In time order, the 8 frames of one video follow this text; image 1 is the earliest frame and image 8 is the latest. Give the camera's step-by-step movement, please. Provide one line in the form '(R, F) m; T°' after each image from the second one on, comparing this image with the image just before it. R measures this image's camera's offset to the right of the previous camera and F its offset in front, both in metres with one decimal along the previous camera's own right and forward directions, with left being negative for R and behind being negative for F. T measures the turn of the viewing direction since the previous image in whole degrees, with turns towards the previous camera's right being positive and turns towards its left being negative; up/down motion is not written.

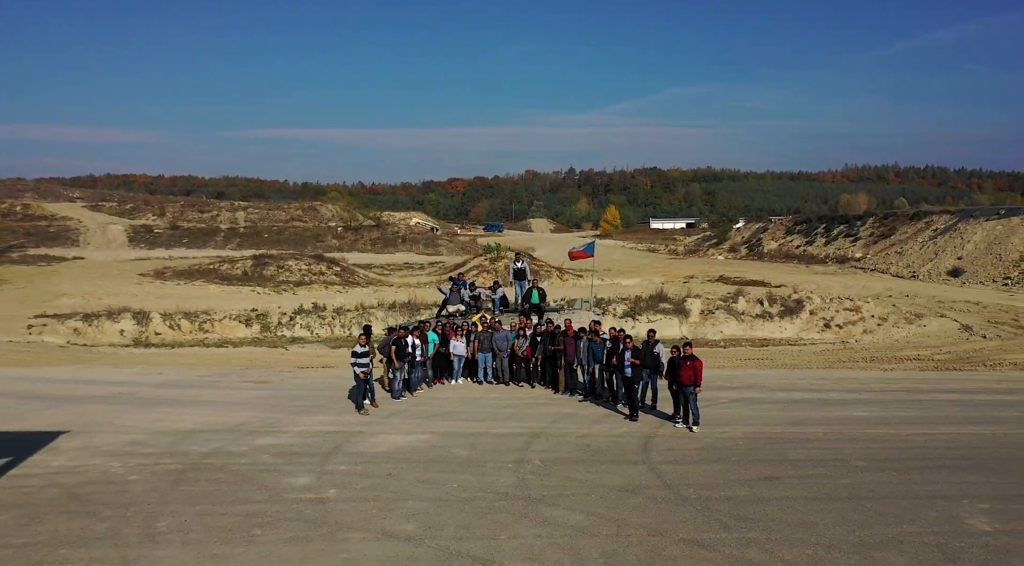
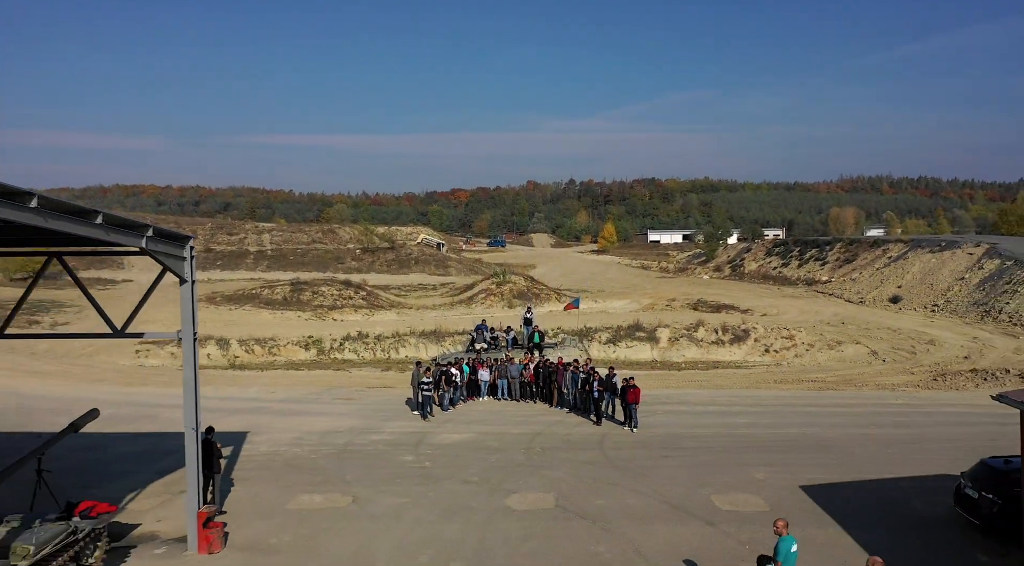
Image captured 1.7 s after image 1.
(-0.2, -6.1) m; 0°
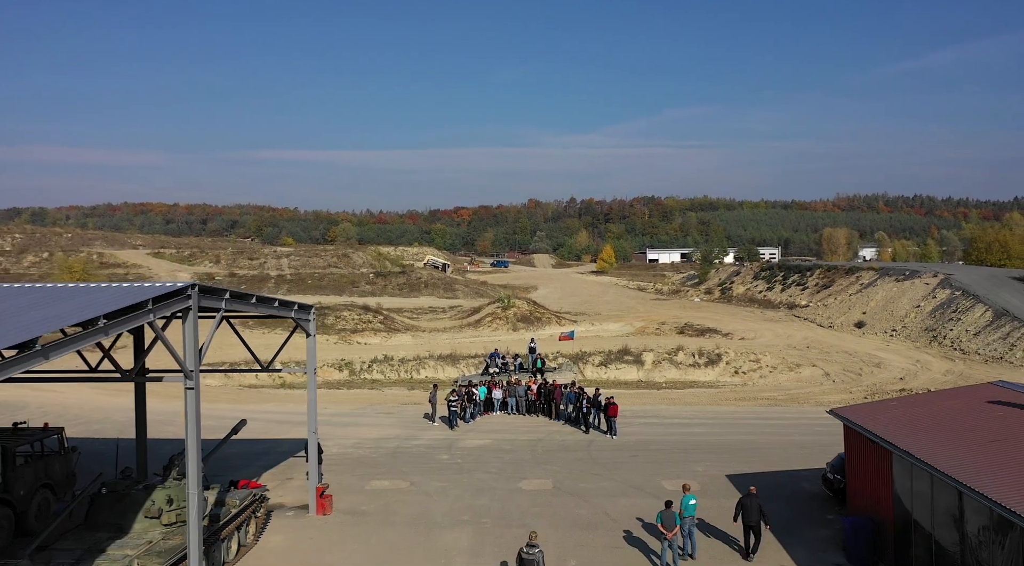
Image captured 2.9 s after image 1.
(-0.2, -4.8) m; 0°
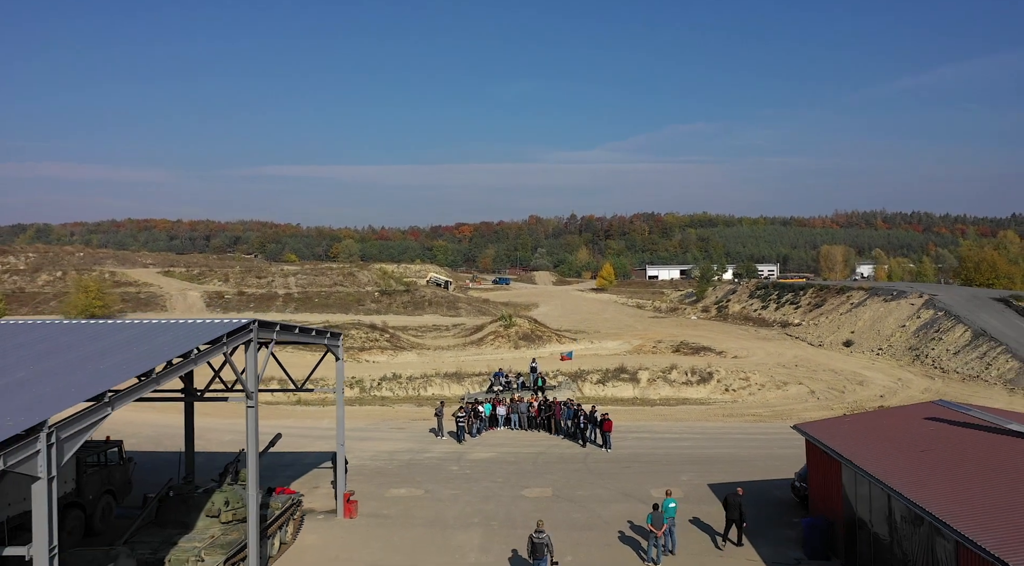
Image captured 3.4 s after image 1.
(-0.1, -2.0) m; 0°
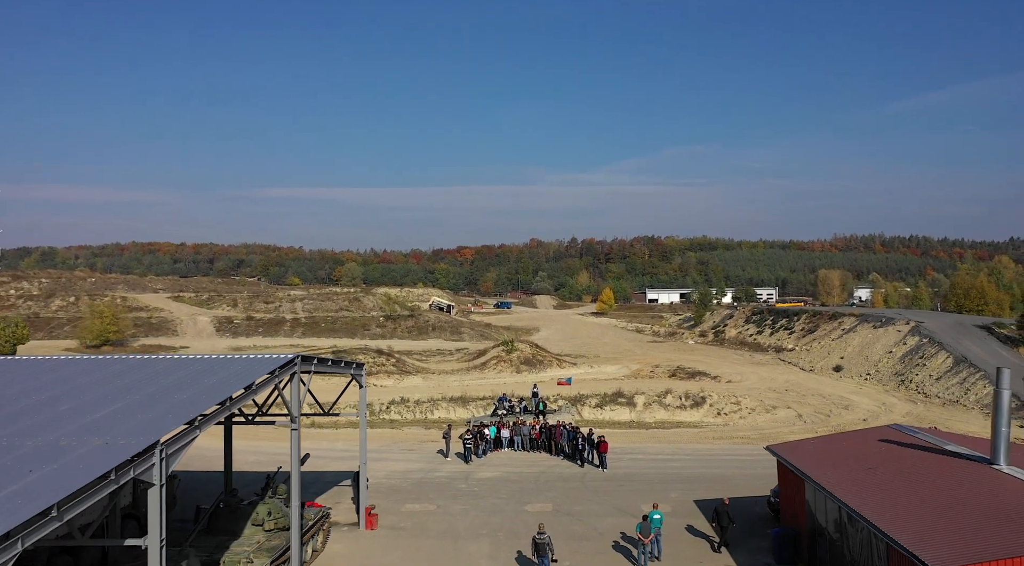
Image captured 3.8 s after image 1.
(-0.1, -2.0) m; 0°
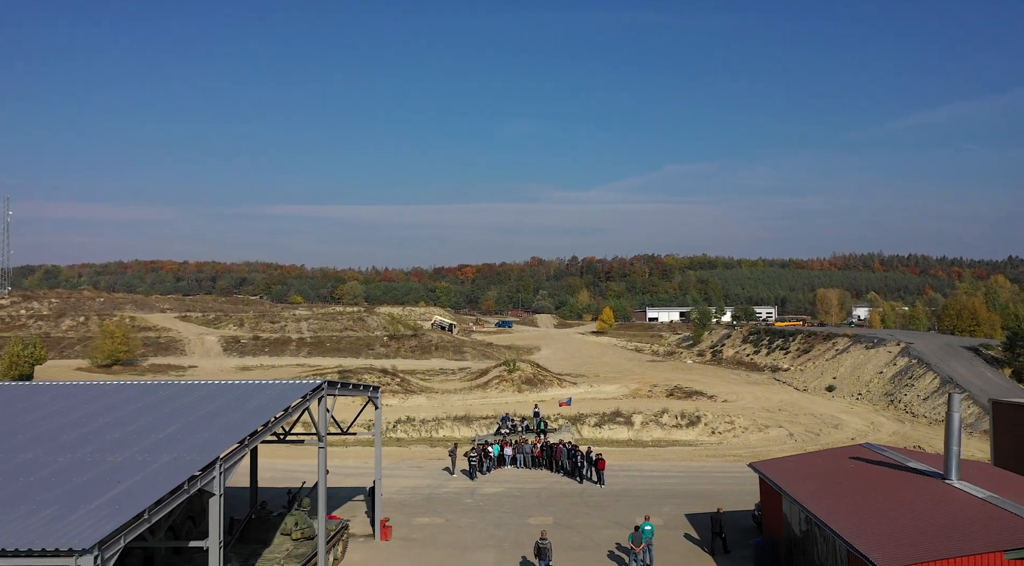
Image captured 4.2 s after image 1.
(-0.1, -1.6) m; 0°
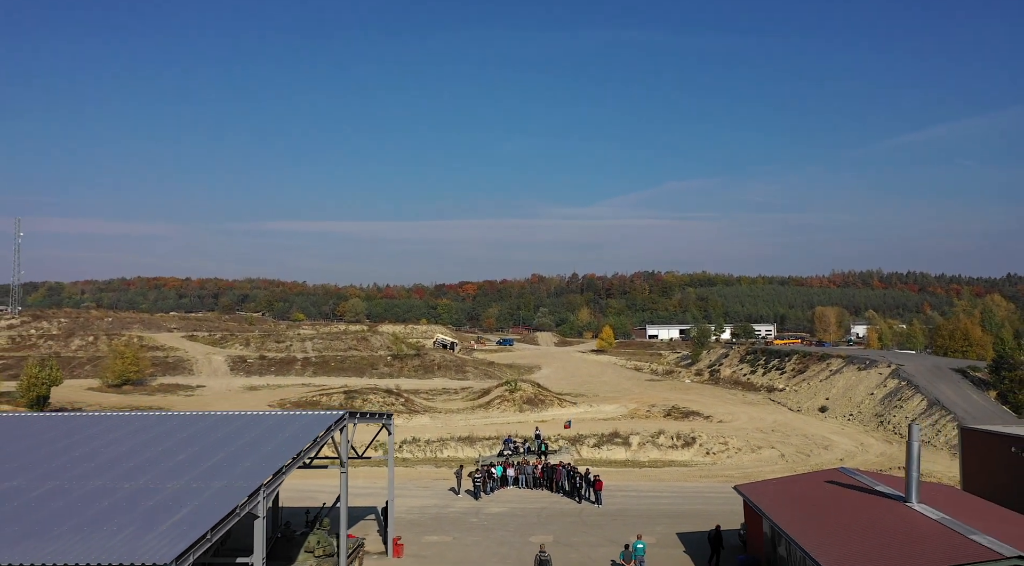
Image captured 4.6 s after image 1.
(-0.1, -1.6) m; 0°
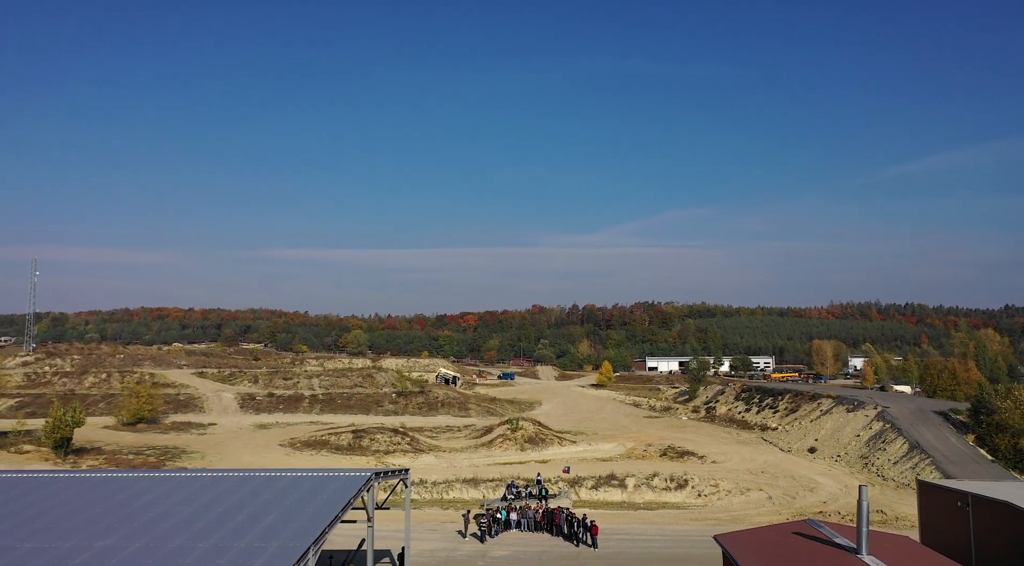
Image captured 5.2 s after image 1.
(-0.1, -2.7) m; 0°
